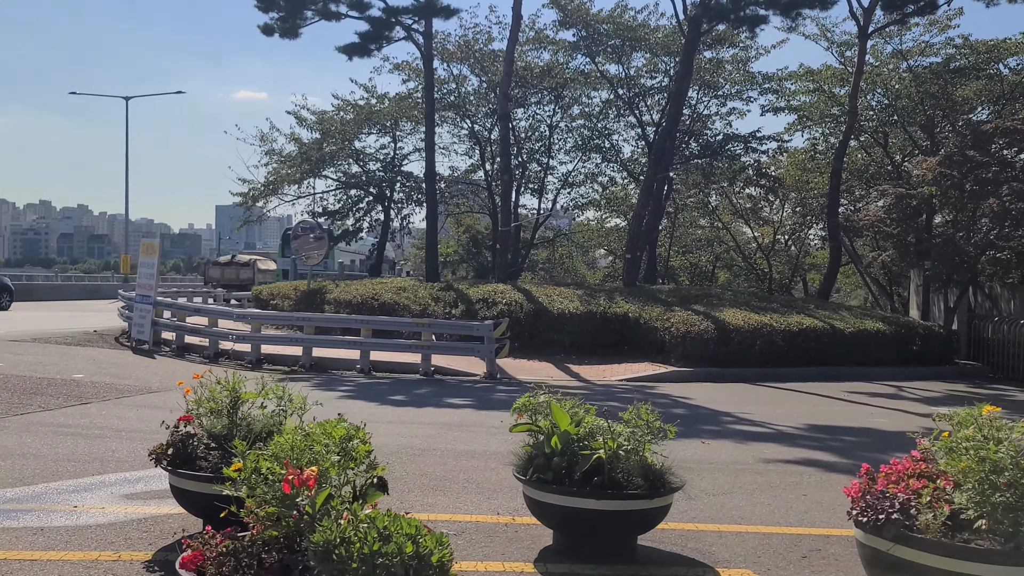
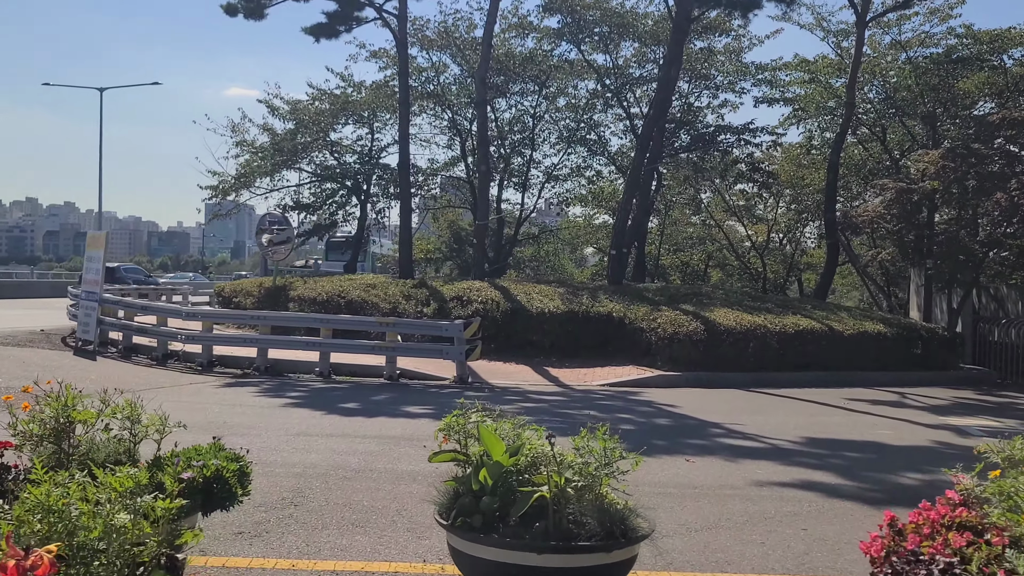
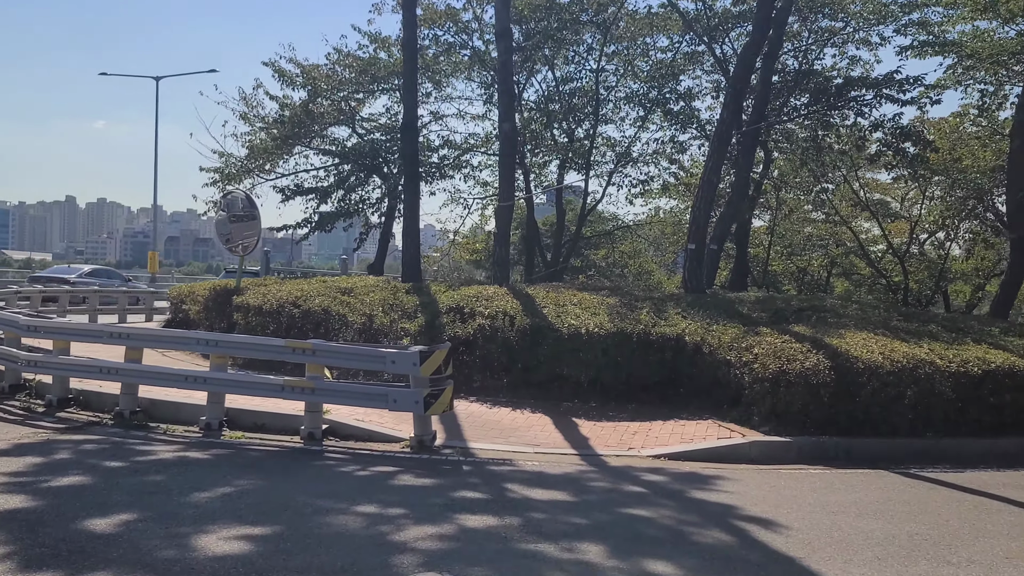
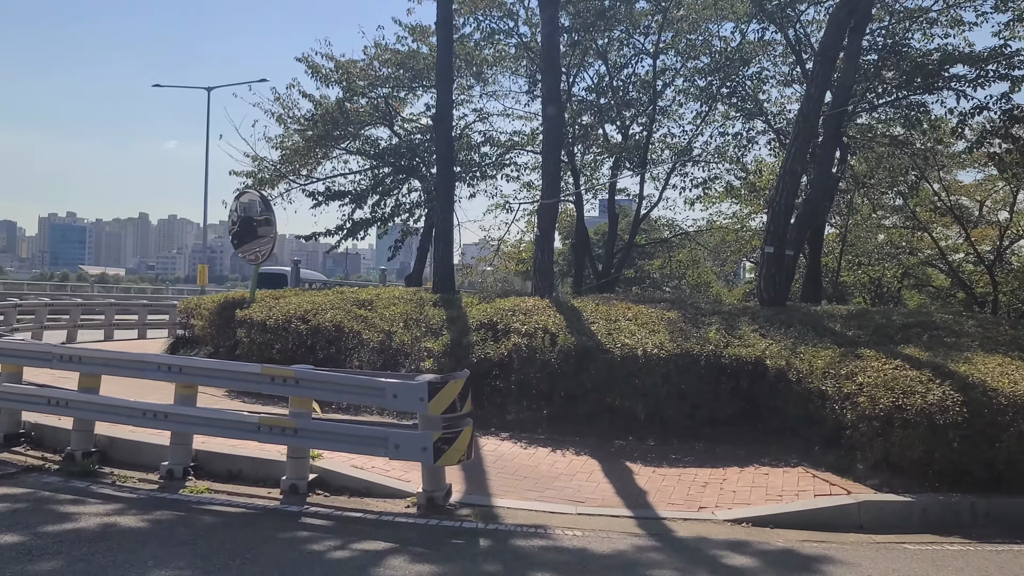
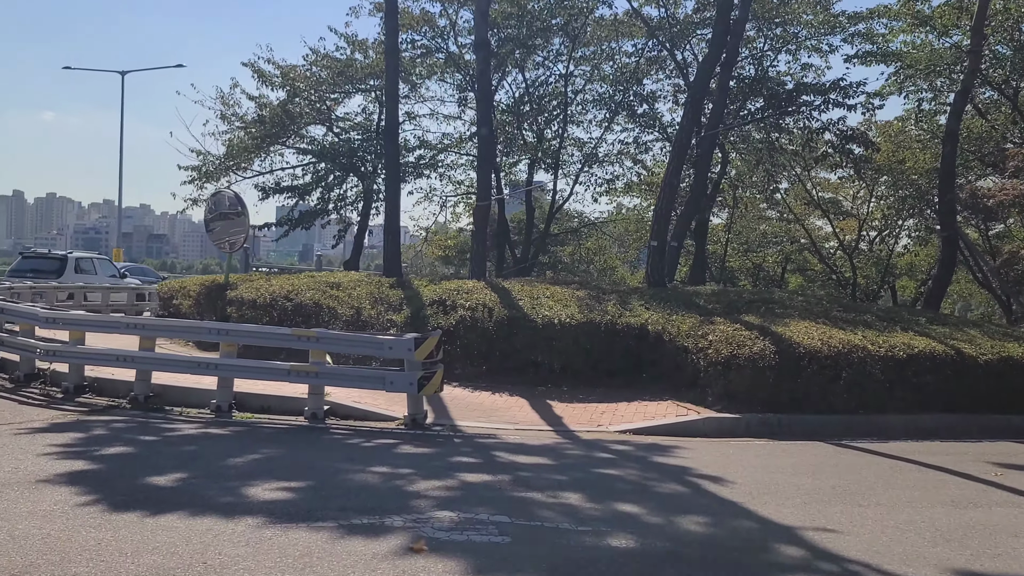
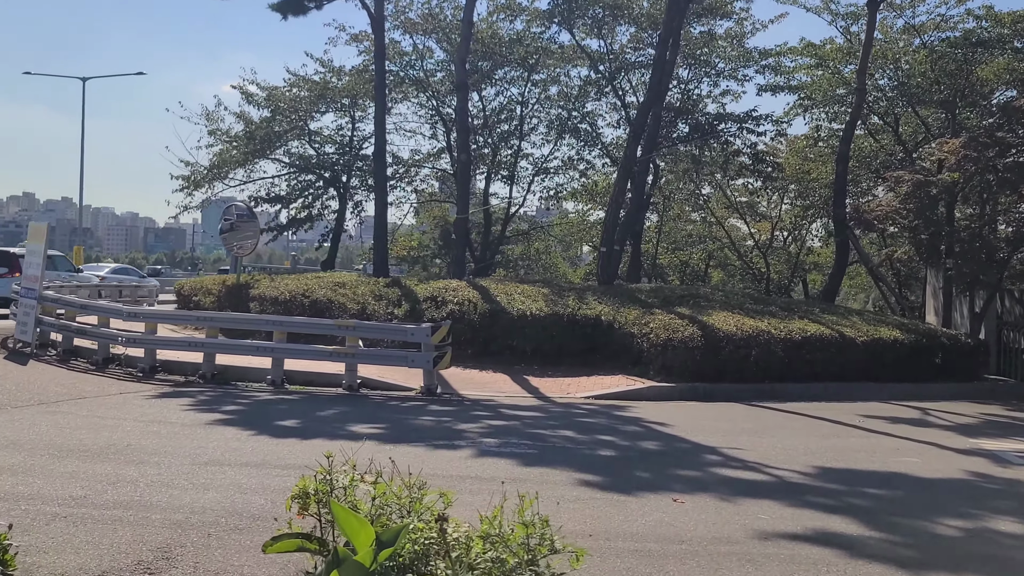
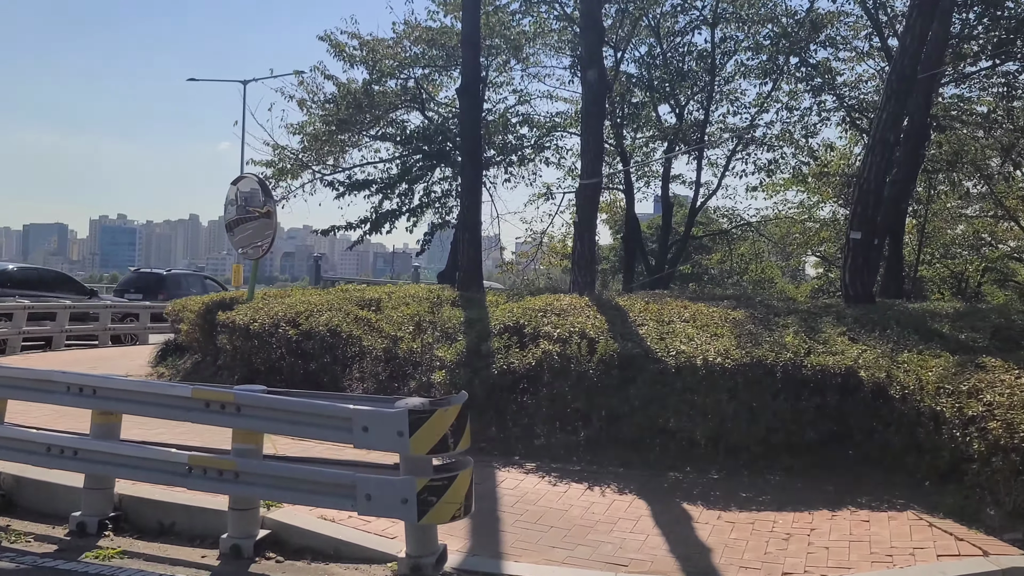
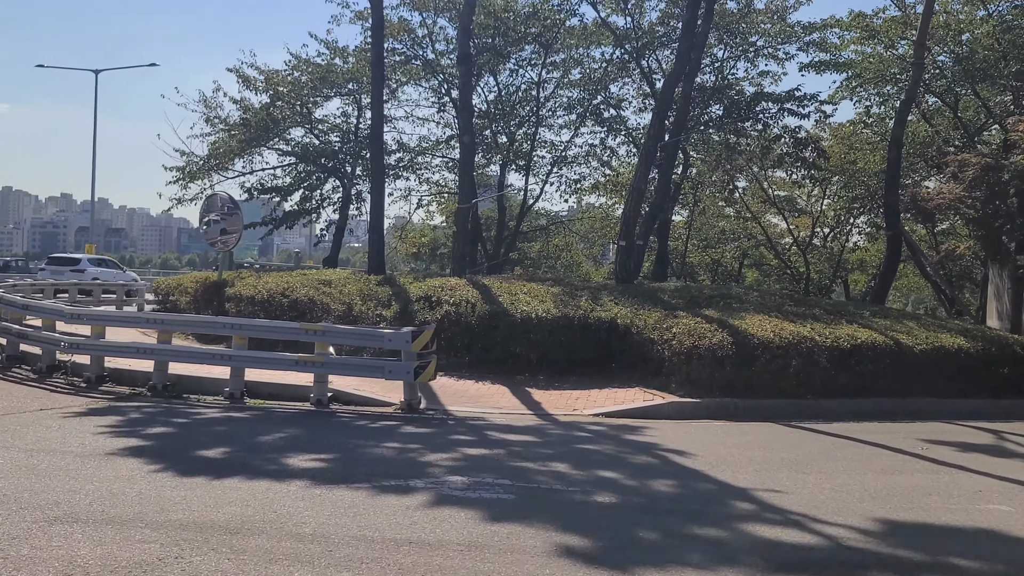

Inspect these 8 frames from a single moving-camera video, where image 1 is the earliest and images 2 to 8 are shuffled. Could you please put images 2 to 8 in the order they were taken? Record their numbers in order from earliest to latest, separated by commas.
2, 6, 8, 5, 3, 4, 7
